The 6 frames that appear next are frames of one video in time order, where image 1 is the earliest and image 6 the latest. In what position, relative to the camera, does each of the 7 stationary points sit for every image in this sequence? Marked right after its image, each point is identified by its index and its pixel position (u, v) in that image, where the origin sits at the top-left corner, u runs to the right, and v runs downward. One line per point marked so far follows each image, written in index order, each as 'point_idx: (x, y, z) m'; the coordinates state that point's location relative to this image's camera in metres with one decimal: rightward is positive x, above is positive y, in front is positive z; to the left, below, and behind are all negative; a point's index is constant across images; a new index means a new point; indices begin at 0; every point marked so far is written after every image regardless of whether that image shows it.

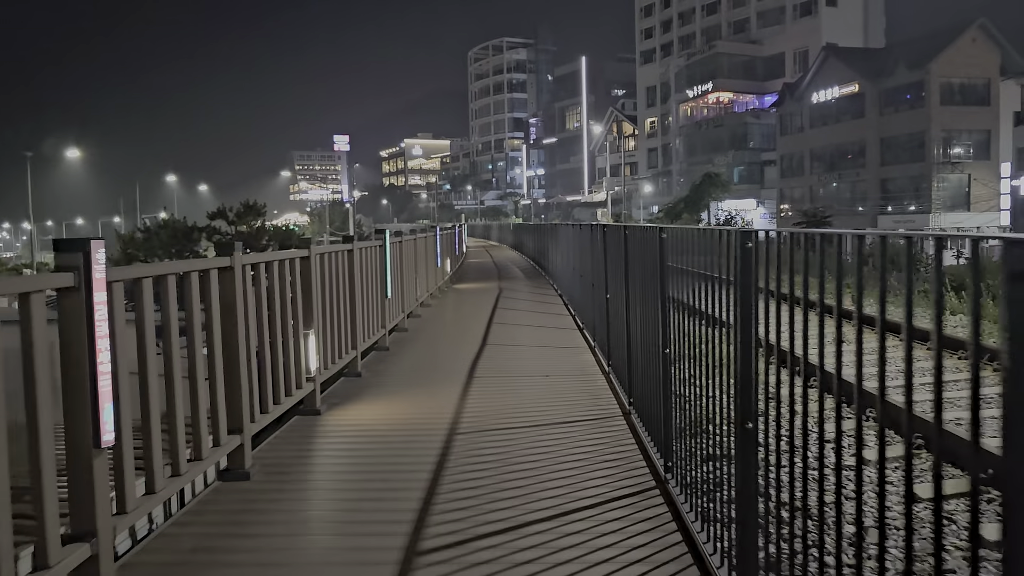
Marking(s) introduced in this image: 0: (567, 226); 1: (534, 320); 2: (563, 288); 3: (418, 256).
0: (+0.8, +0.9, +12.9) m
1: (+0.3, -0.5, +11.1) m
2: (+0.8, 0.0, +13.6) m
3: (-1.2, +0.4, +10.7) m
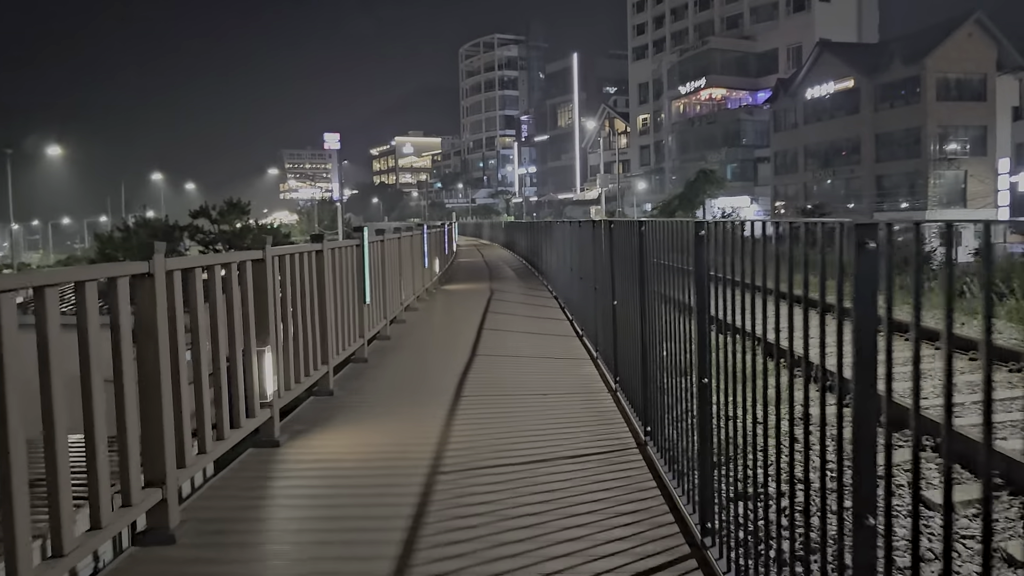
0: (+0.7, +0.9, +12.3) m
1: (+0.2, -0.5, +10.5) m
2: (+0.7, 0.0, +13.0) m
3: (-1.3, +0.4, +10.1) m
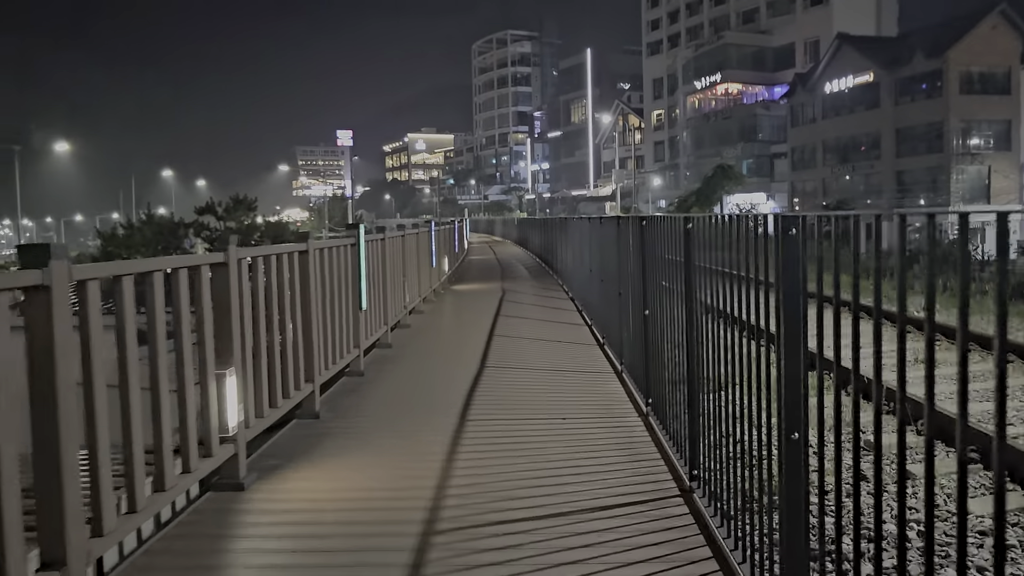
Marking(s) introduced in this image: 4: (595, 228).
0: (+0.9, +0.9, +11.8) m
1: (+0.3, -0.5, +9.9) m
2: (+0.9, 0.0, +12.4) m
3: (-1.2, +0.4, +9.6) m
4: (+0.9, +0.7, +9.6) m
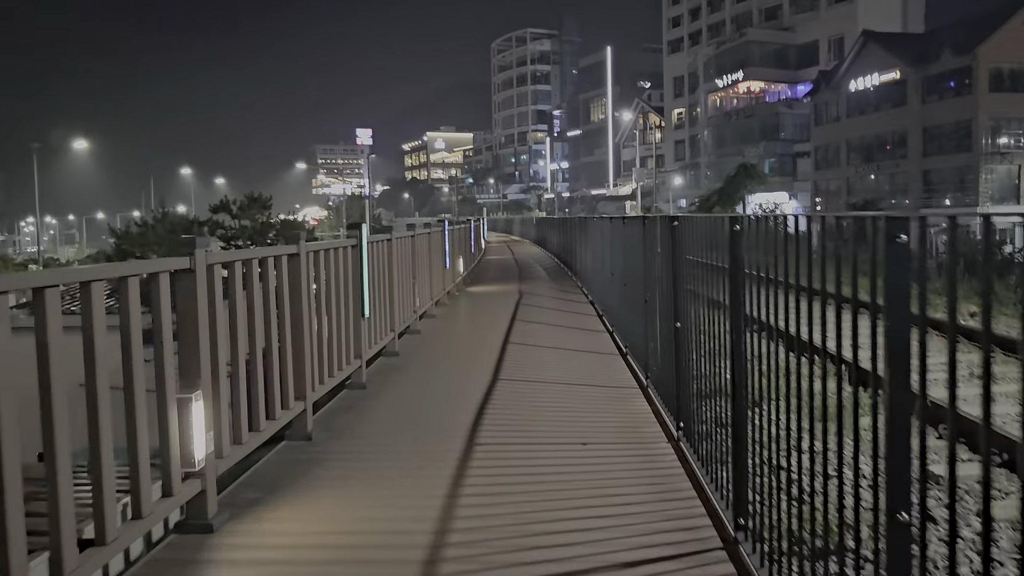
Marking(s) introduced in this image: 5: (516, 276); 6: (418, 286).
0: (+1.1, +0.9, +11.4) m
1: (+0.5, -0.5, +9.5) m
2: (+1.1, -0.1, +12.0) m
3: (-1.0, +0.3, +9.2) m
4: (+1.1, +0.7, +9.2) m
5: (+0.1, +0.3, +18.5) m
6: (-1.0, 0.0, +9.5) m
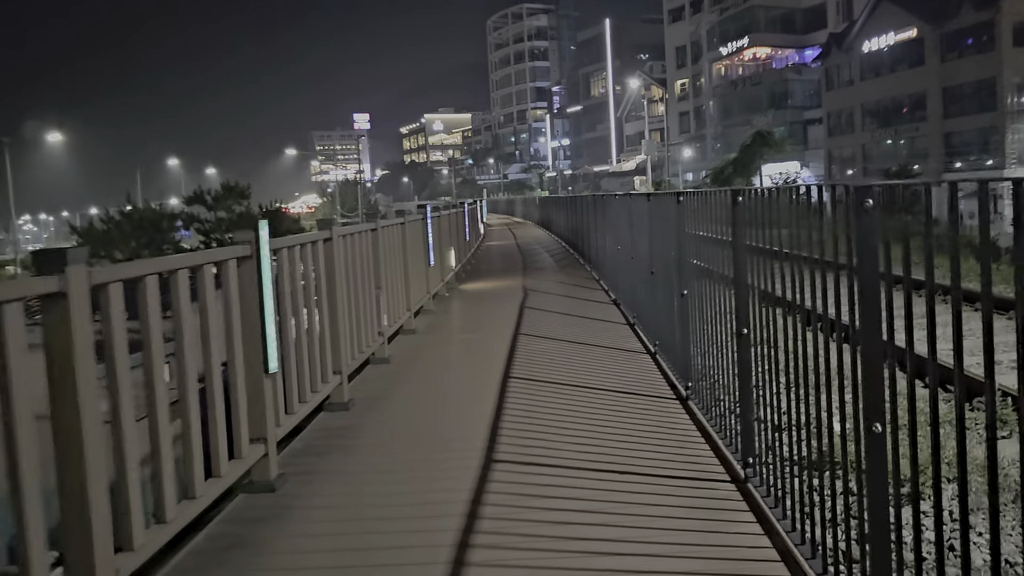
0: (+1.1, +1.0, +9.6) m
1: (+0.6, -0.5, +7.8) m
2: (+1.2, +0.1, +10.3) m
3: (-1.0, +0.3, +7.5) m
4: (+1.1, +0.7, +7.5) m
5: (+0.1, +0.5, +16.8) m
6: (-1.0, 0.0, +7.8) m
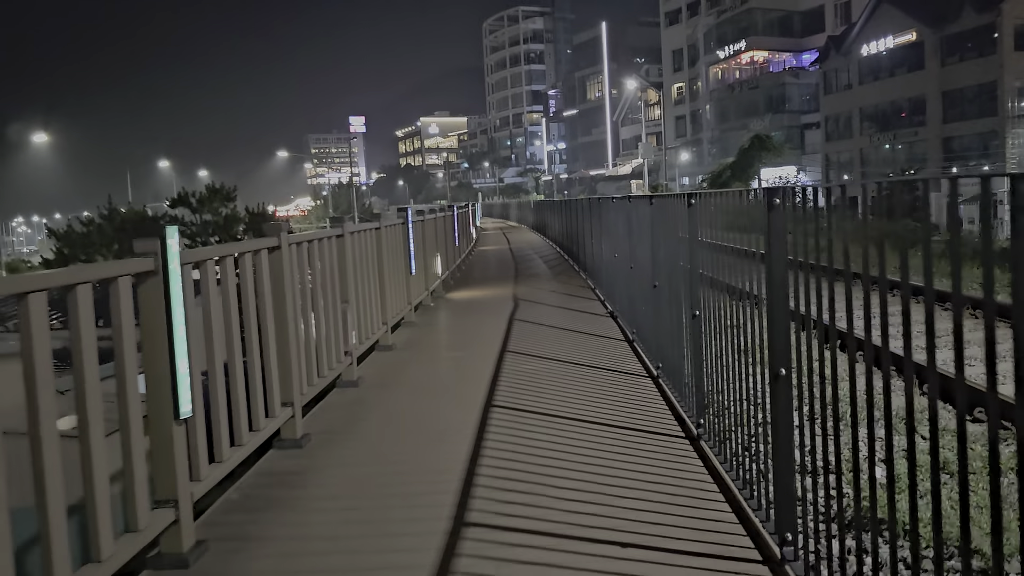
0: (+1.0, +0.9, +9.1) m
1: (+0.5, -0.5, +7.3) m
2: (+1.1, 0.0, +9.8) m
3: (-1.1, +0.3, +7.0) m
4: (+1.0, +0.6, +7.0) m
5: (0.0, +0.4, +16.3) m
6: (-1.0, -0.1, +7.3) m
